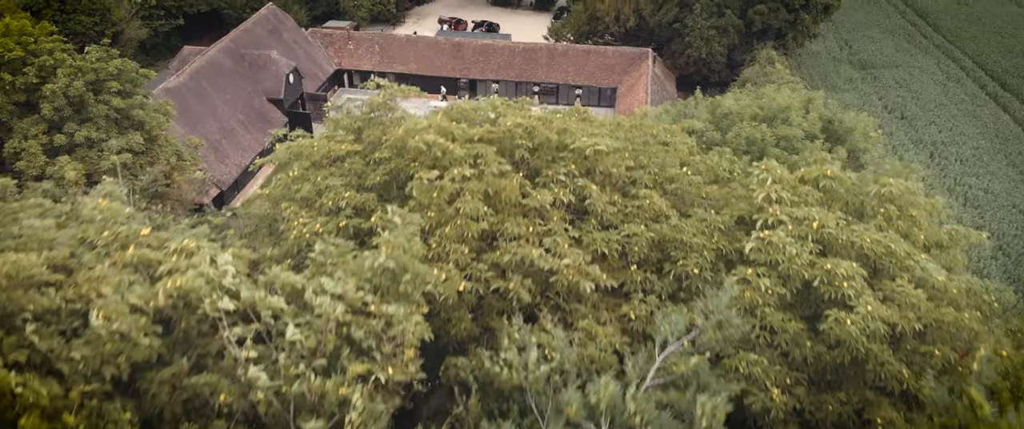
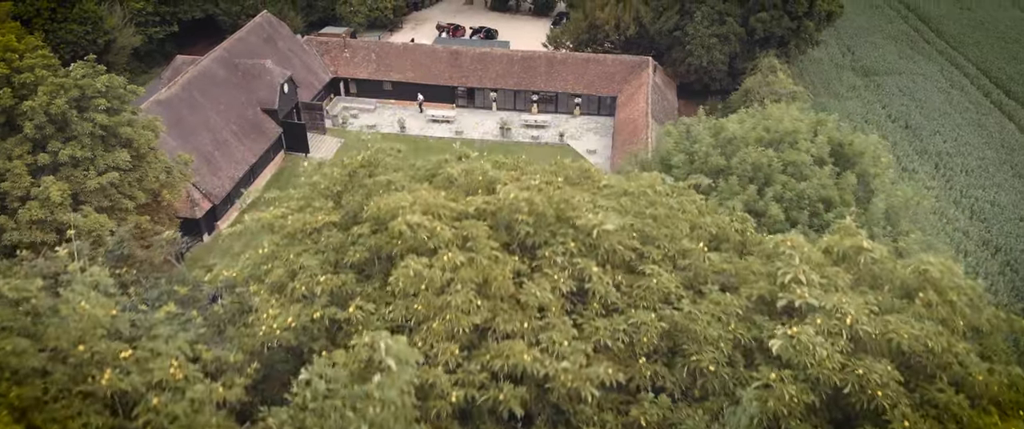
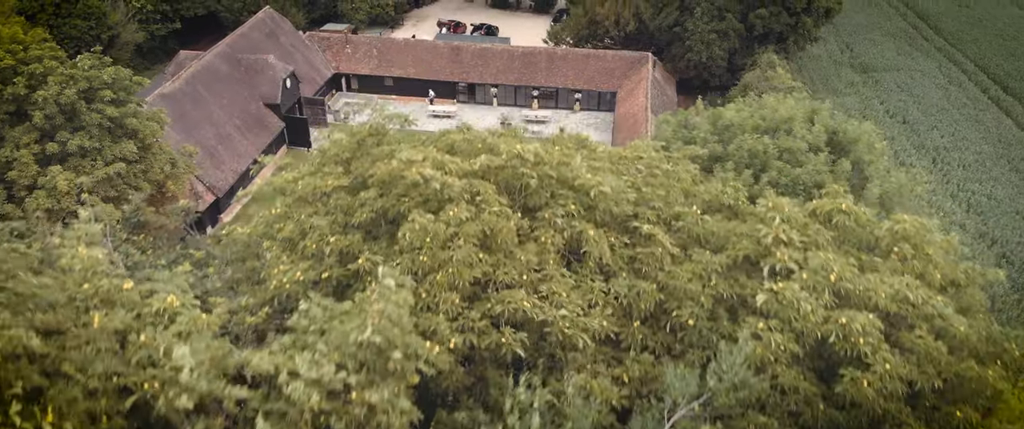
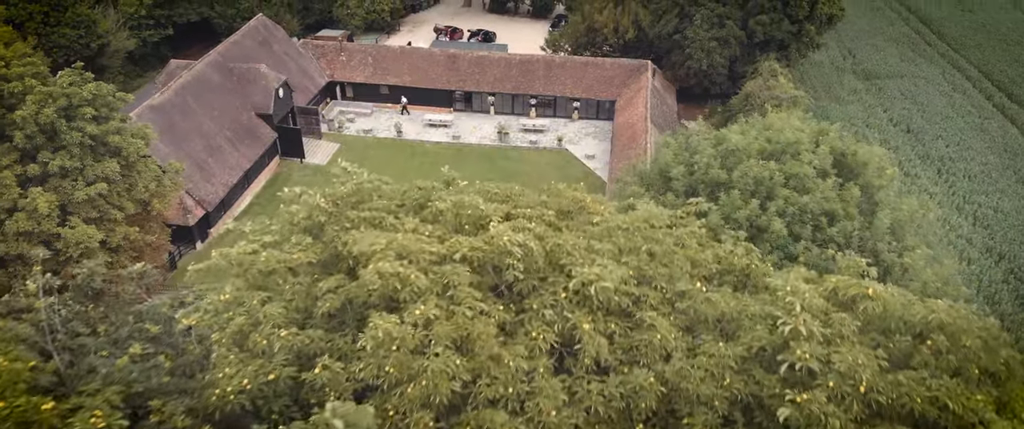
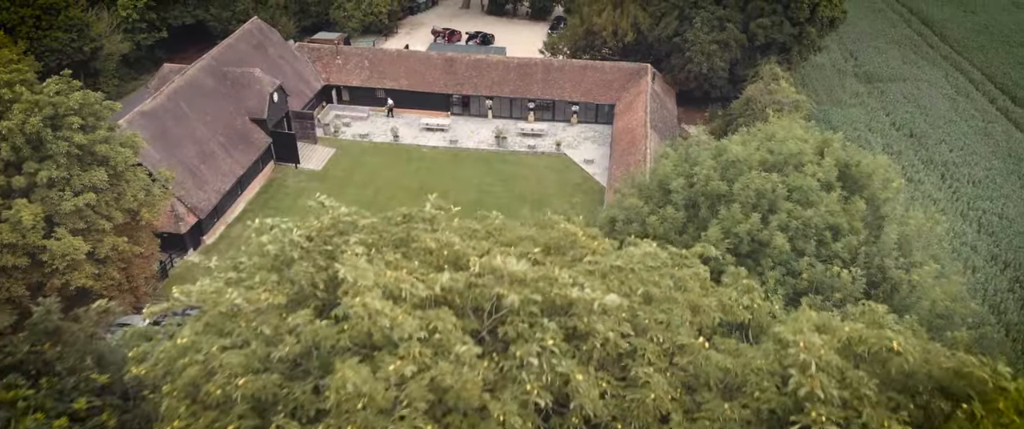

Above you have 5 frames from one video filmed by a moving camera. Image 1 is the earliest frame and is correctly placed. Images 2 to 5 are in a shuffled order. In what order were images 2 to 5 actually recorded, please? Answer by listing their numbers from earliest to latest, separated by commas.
3, 2, 4, 5
